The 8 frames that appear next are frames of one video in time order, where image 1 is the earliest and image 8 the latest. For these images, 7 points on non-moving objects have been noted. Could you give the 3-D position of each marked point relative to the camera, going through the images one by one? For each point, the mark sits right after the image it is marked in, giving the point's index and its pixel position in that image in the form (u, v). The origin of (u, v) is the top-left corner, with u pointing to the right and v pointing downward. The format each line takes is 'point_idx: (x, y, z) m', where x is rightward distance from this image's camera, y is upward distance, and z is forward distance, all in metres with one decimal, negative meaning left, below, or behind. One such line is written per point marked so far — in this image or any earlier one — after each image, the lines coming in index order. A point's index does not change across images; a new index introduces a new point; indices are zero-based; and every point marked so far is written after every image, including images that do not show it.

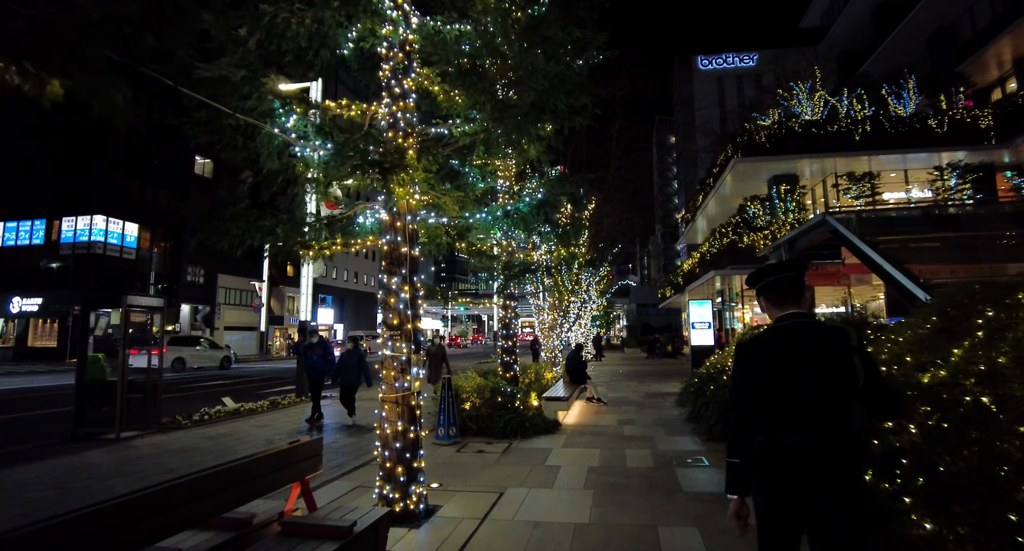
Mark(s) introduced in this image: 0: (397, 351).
0: (-1.0, -0.7, +4.6) m
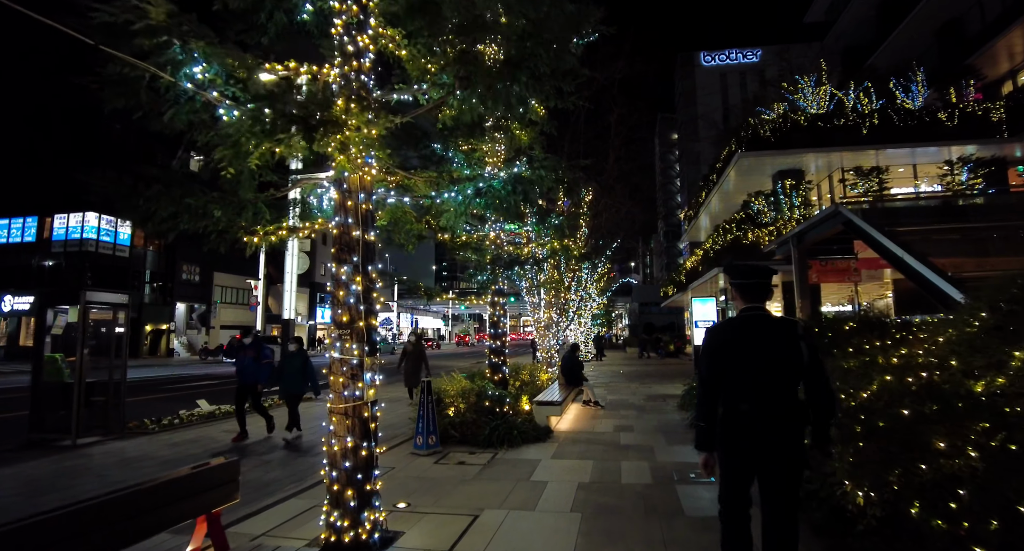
0: (-1.2, -0.6, +3.9) m
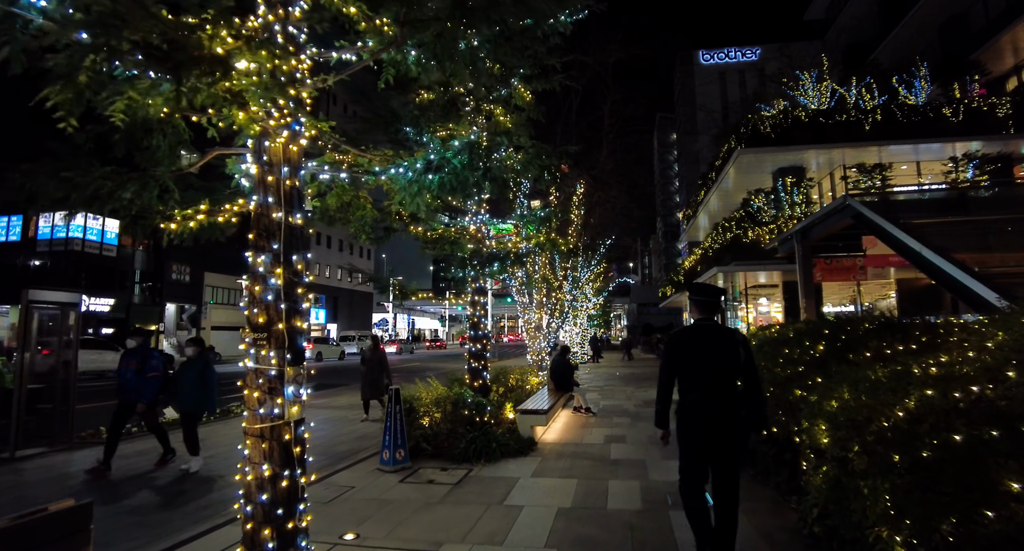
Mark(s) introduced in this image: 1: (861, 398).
0: (-1.5, -0.5, +3.2) m
1: (+2.1, -0.7, +3.3) m
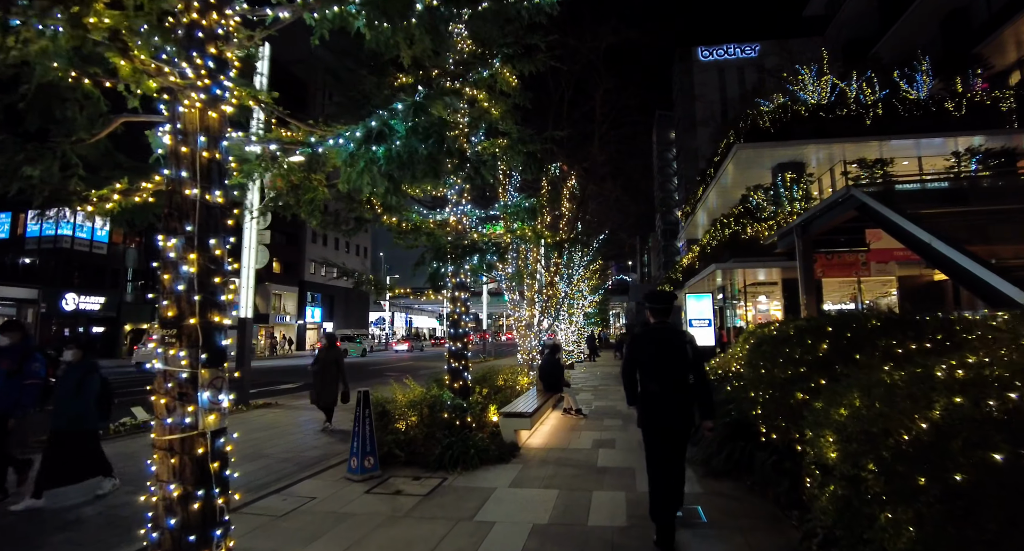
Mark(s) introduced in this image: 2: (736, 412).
0: (-1.7, -0.5, +2.7) m
1: (+1.9, -0.7, +2.8) m
2: (+2.5, -1.5, +5.9) m
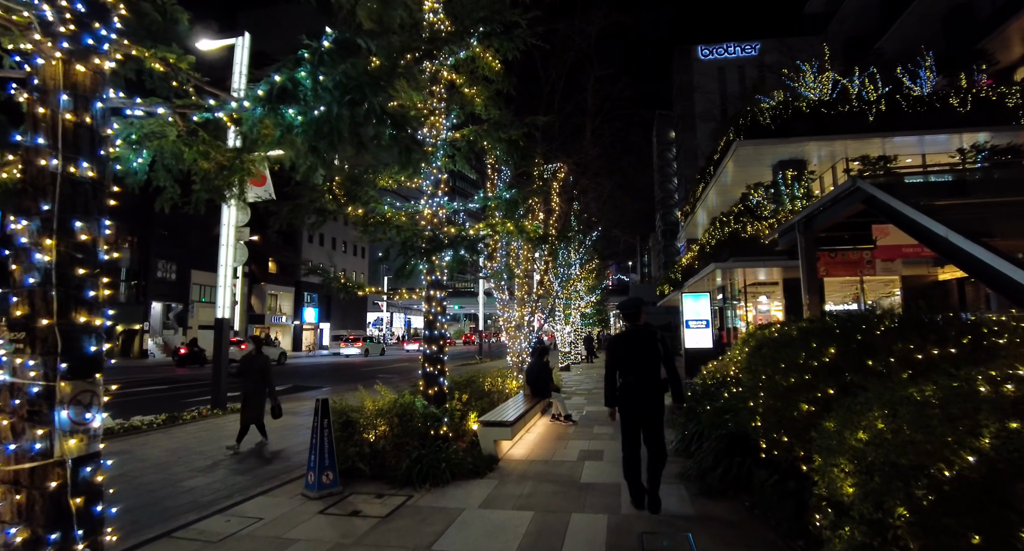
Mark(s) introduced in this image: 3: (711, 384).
0: (-2.0, -0.4, +2.2) m
1: (+1.6, -0.6, +2.2) m
2: (+2.2, -1.4, +5.3) m
3: (+2.8, -1.5, +7.5) m
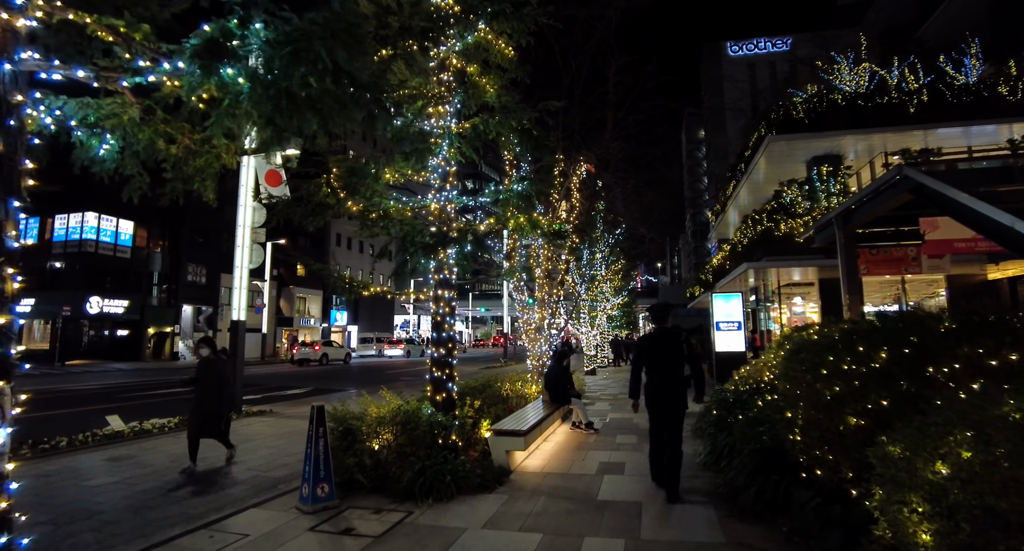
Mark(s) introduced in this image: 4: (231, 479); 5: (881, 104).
0: (-2.1, -0.4, +1.8) m
1: (+1.5, -0.6, +1.7) m
2: (+2.3, -1.4, +4.7) m
3: (+3.0, -1.5, +6.9) m
4: (-3.3, -2.4, +6.4) m
5: (+9.3, +4.4, +13.4) m
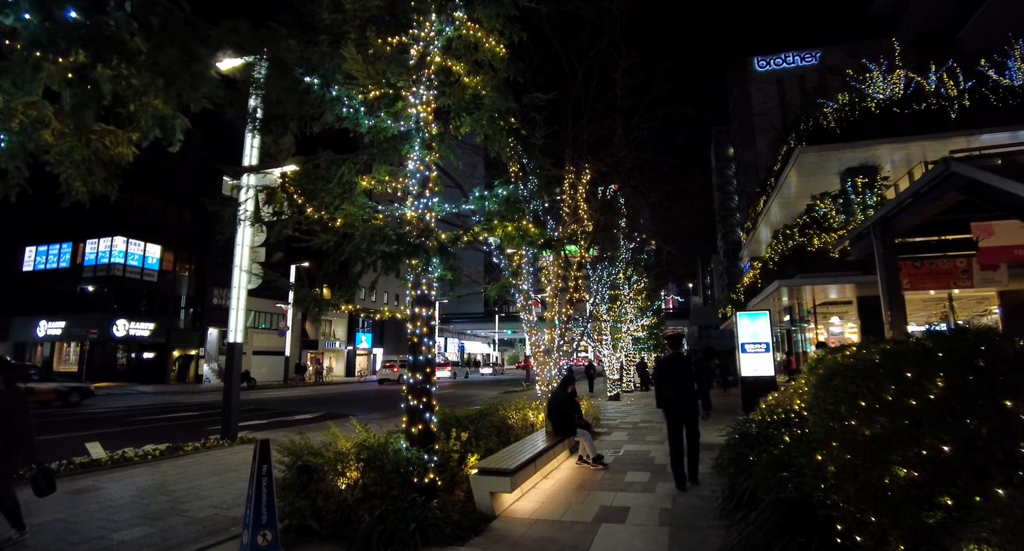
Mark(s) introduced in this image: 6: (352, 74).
0: (-2.5, -0.4, +1.2) m
1: (+1.1, -0.5, +0.9) m
2: (+2.0, -1.5, +3.8) m
3: (+2.9, -1.6, +5.9) m
4: (-3.5, -2.6, +5.7) m
5: (+9.4, +4.1, +12.3) m
6: (-1.6, +2.0, +5.4) m
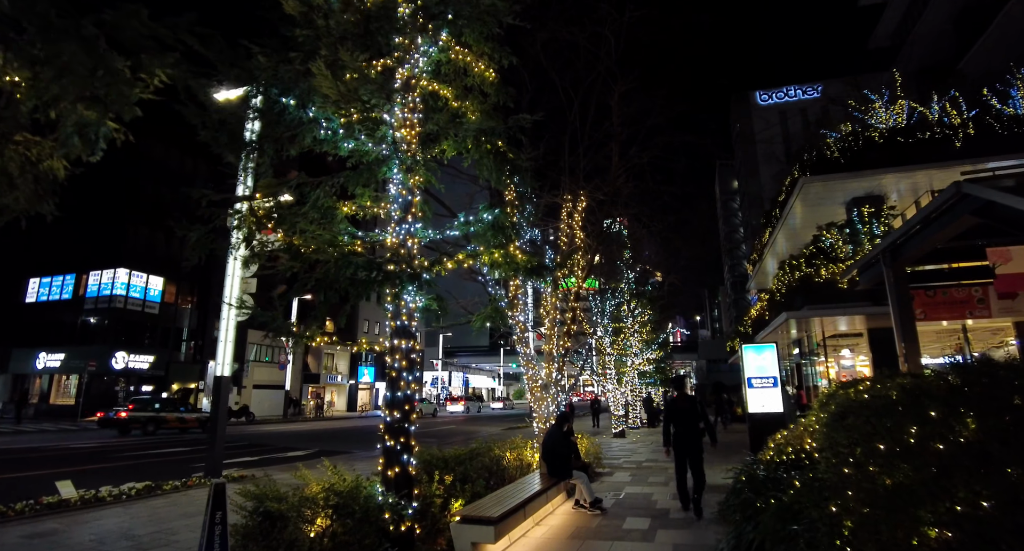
0: (-2.7, -0.4, +0.9) m
1: (+0.9, -0.5, +0.5) m
2: (+1.9, -1.6, +3.4) m
3: (+2.7, -1.9, +5.4) m
4: (-3.6, -2.9, +5.3) m
5: (+9.4, +3.4, +12.1) m
6: (-1.8, +1.8, +5.2) m
